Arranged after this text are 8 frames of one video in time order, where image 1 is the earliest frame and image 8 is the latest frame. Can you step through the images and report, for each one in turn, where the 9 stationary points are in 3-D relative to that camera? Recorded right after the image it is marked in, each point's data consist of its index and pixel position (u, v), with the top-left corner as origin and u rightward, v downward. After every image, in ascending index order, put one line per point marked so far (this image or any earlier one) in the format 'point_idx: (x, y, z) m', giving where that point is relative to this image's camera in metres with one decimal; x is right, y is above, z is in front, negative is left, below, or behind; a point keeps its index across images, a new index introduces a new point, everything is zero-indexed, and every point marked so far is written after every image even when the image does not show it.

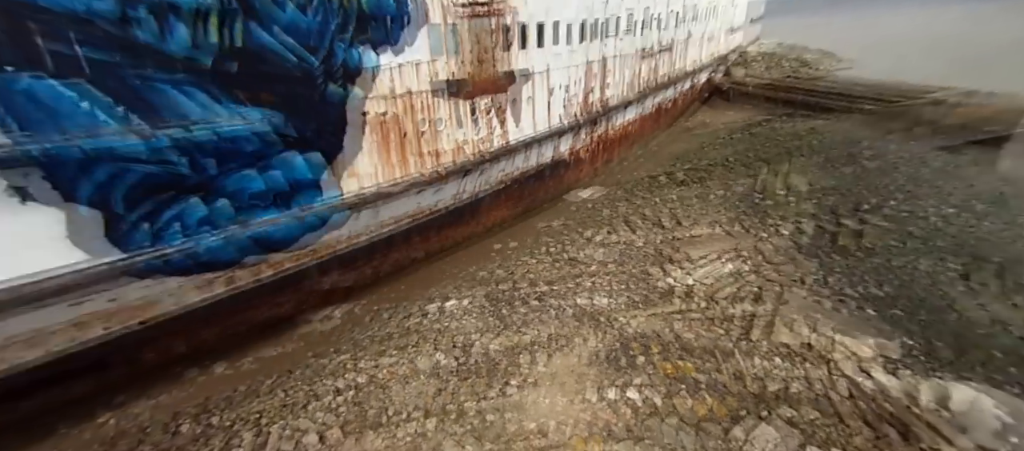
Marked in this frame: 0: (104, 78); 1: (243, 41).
0: (-3.7, +1.3, +3.7) m
1: (-2.8, +2.0, +4.5) m
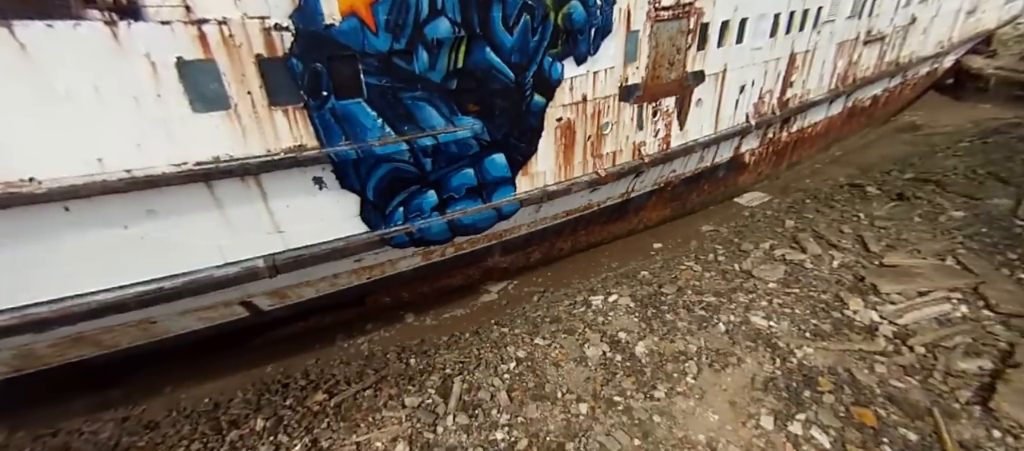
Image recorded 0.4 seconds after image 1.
0: (-1.7, +1.5, +5.0) m
1: (-0.6, +2.1, +5.4) m
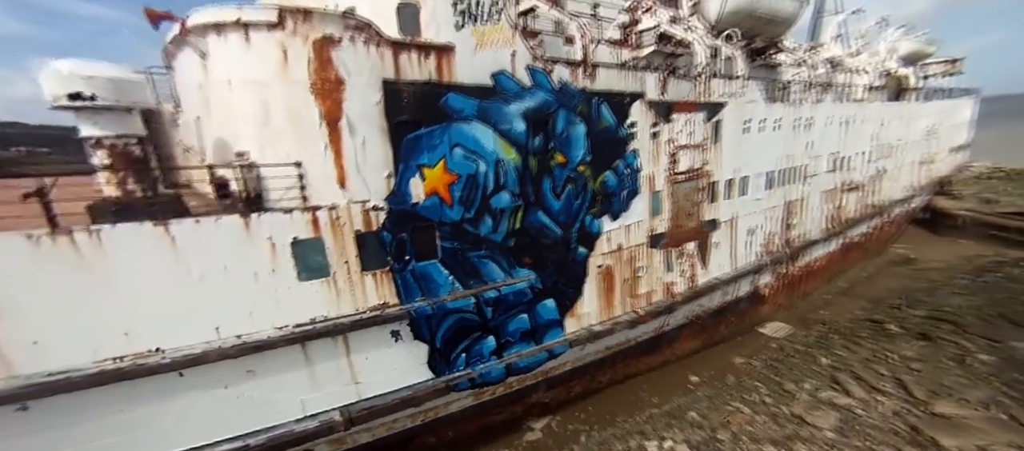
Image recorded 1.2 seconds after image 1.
0: (-0.9, -0.4, +5.6) m
1: (+0.2, 0.0, +6.2) m
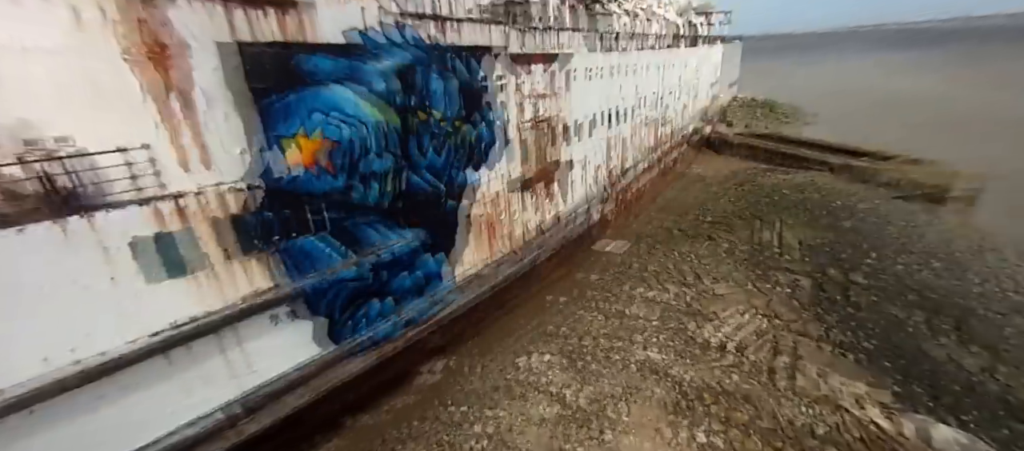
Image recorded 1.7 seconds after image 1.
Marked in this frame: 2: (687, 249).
0: (-2.4, 0.0, +5.5) m
1: (-1.6, +0.6, +6.3) m
2: (+5.4, -0.7, +12.6) m
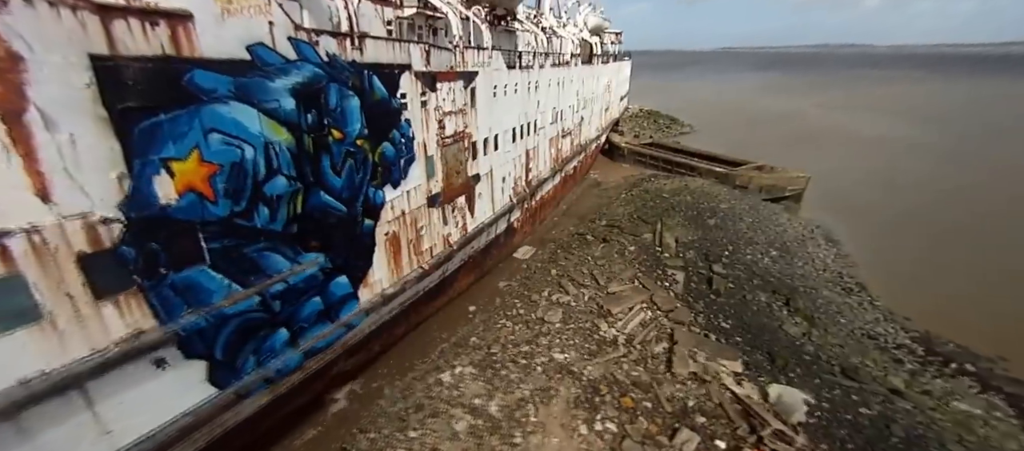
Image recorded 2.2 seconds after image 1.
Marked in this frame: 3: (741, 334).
0: (-3.6, -0.4, +5.1) m
1: (-3.0, +0.3, +6.0) m
2: (+2.5, -0.8, +13.8) m
3: (+5.5, -2.6, +10.0) m
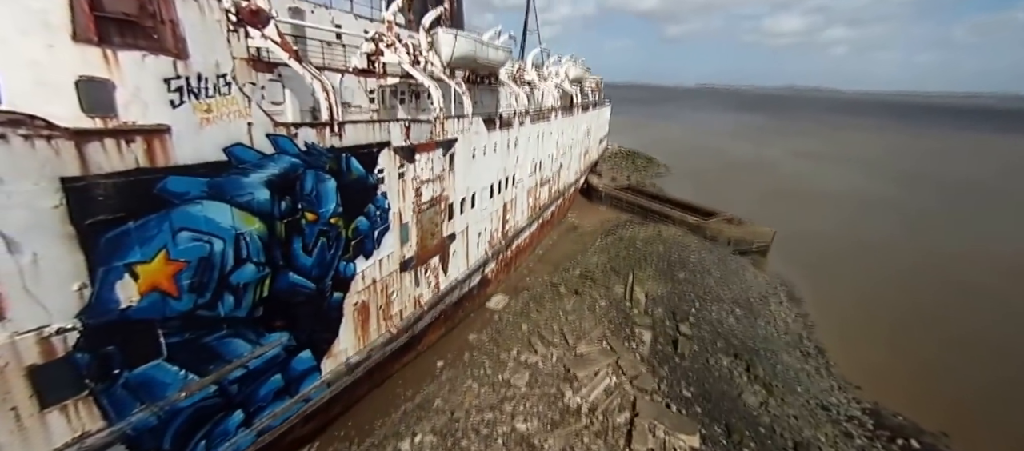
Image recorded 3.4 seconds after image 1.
0: (-4.1, -1.5, +5.1) m
1: (-3.5, -0.9, +6.1) m
2: (+1.5, -2.7, +14.0) m
3: (+4.6, -4.4, +10.3) m
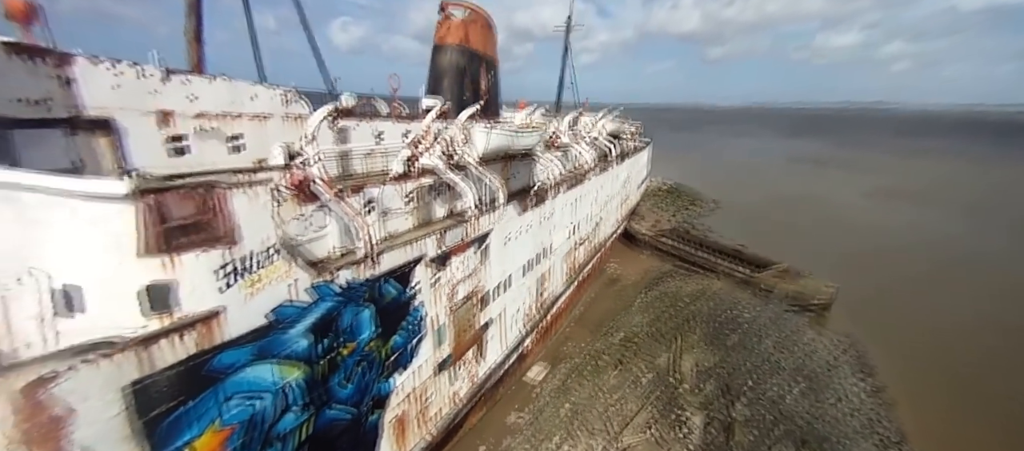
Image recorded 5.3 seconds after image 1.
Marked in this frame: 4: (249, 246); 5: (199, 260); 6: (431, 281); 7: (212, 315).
0: (-3.7, -3.6, +5.3) m
1: (-3.0, -3.0, +6.3) m
2: (+2.9, -5.1, +13.6) m
3: (+5.6, -6.5, +9.5) m
4: (-3.2, -0.2, +5.1) m
5: (-3.5, -0.4, +4.7) m
6: (-1.6, -1.1, +8.5) m
7: (-3.5, -1.0, +4.8) m
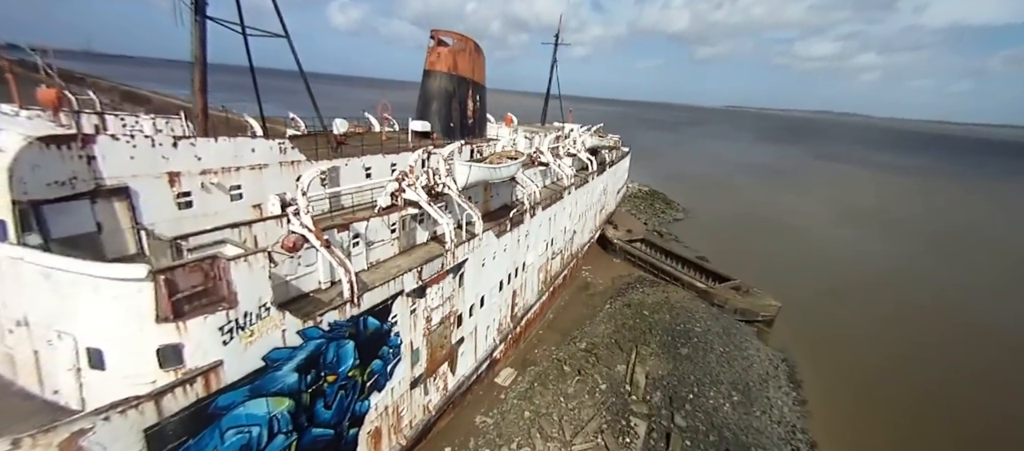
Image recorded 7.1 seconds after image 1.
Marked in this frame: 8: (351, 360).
0: (-4.4, -4.5, +6.3) m
1: (-3.8, -3.9, +7.3) m
2: (+1.7, -5.9, +14.9) m
3: (+4.5, -7.6, +10.9) m
4: (-3.8, -1.1, +6.0) m
5: (-4.1, -1.3, +5.5) m
6: (-2.4, -2.0, +9.4) m
7: (-4.1, -1.9, +5.7) m
8: (-3.2, -2.6, +8.0) m
